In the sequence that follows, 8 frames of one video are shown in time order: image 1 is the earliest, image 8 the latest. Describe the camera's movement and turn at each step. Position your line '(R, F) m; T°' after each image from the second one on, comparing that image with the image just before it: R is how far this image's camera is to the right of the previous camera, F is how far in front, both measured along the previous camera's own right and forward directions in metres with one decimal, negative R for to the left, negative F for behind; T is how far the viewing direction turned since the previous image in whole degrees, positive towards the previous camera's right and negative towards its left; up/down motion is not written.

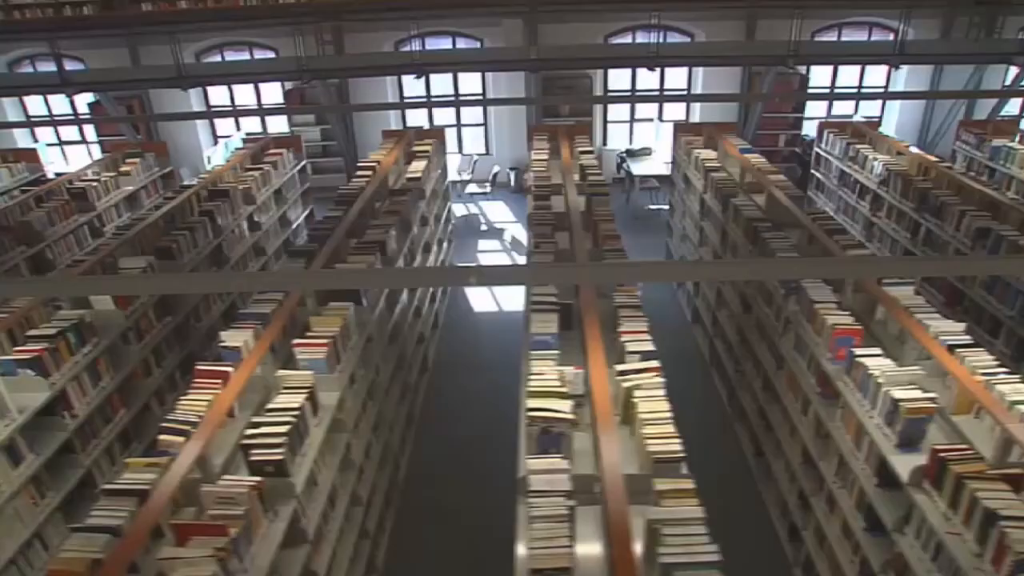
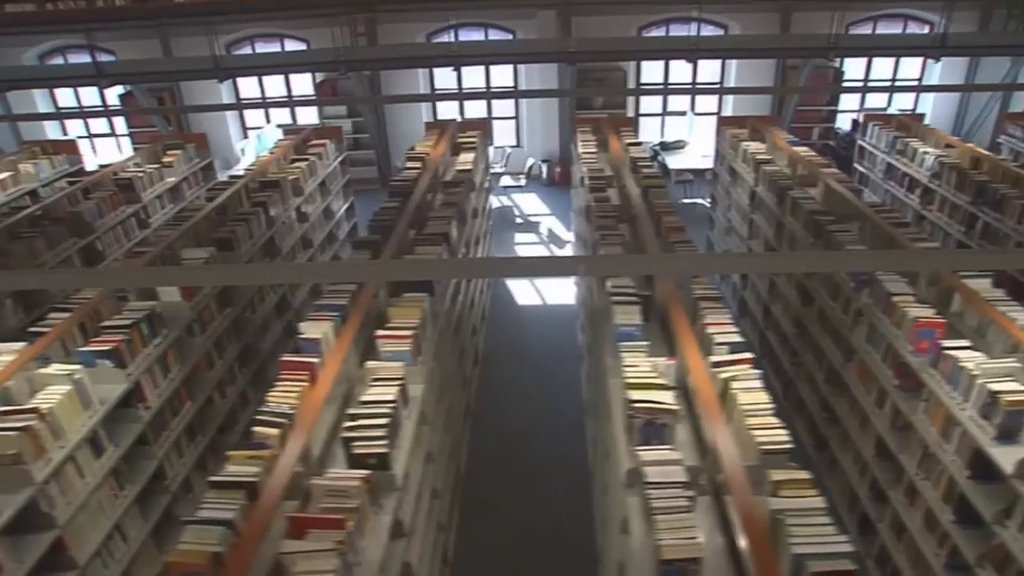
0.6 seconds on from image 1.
(-0.4, 0.0) m; 0°
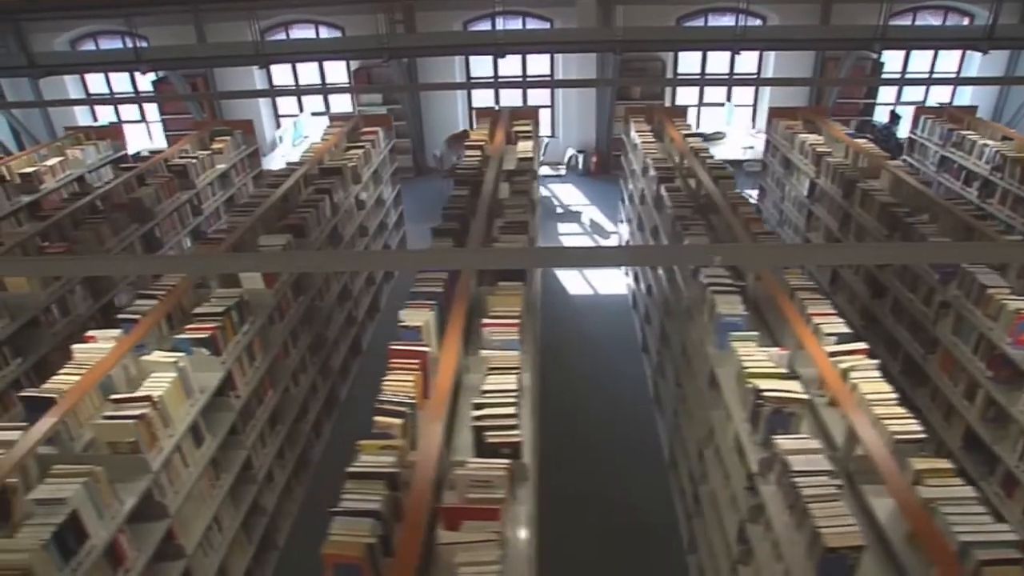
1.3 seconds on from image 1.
(-0.6, 0.0) m; +1°
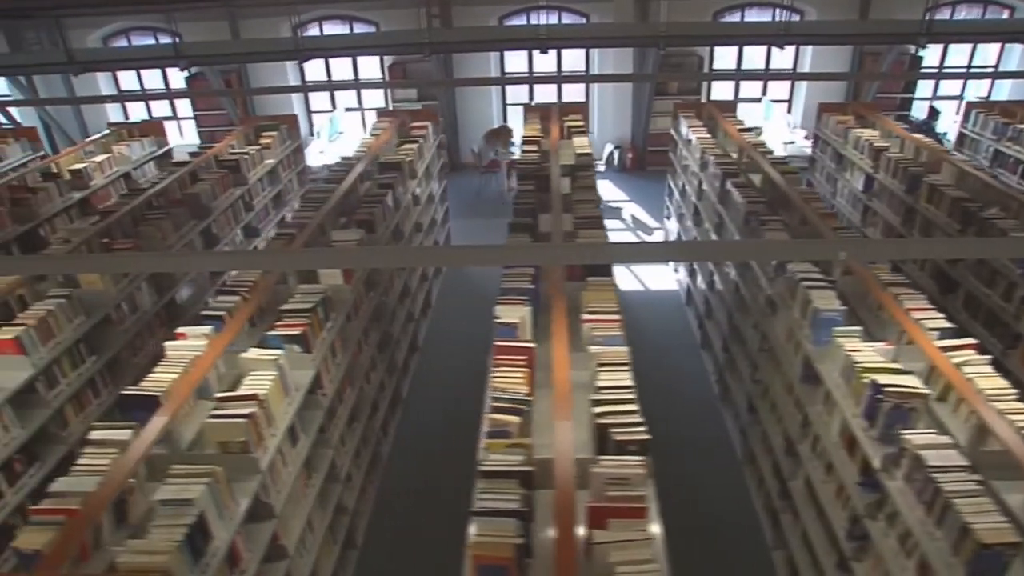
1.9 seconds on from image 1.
(-0.5, +0.1) m; 0°
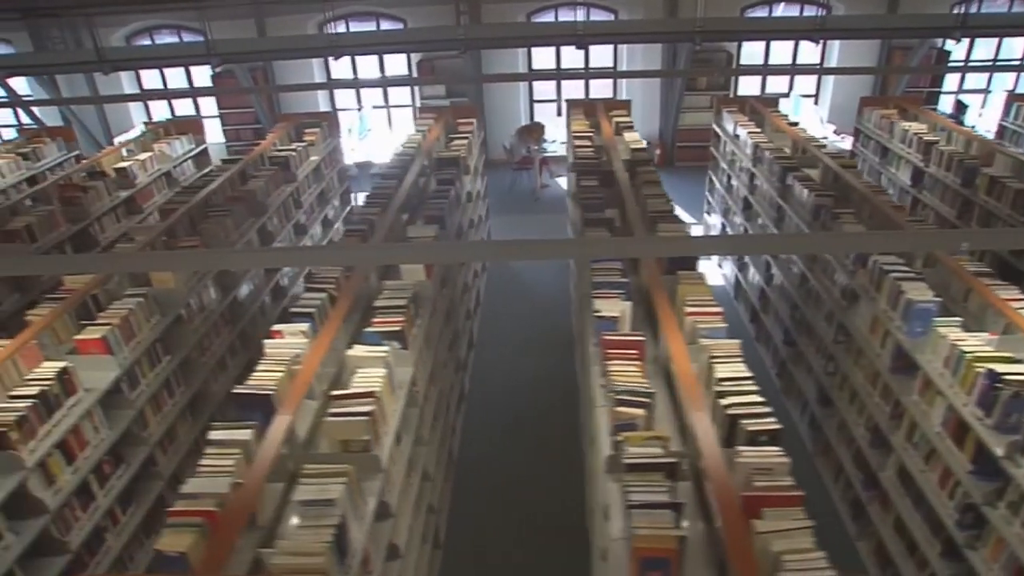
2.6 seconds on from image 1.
(-0.6, 0.0) m; +1°
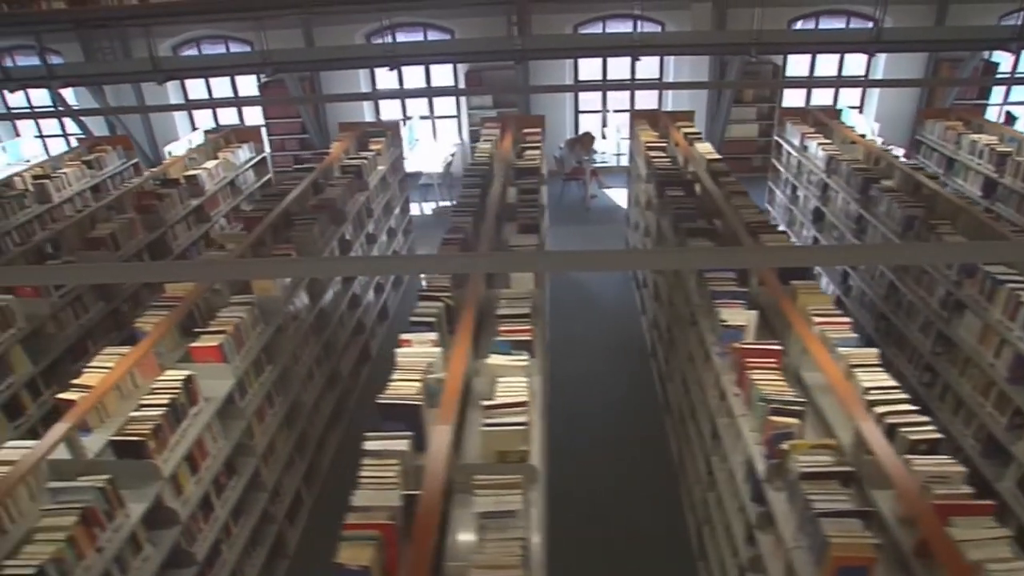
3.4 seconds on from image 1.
(-0.6, 0.0) m; 0°
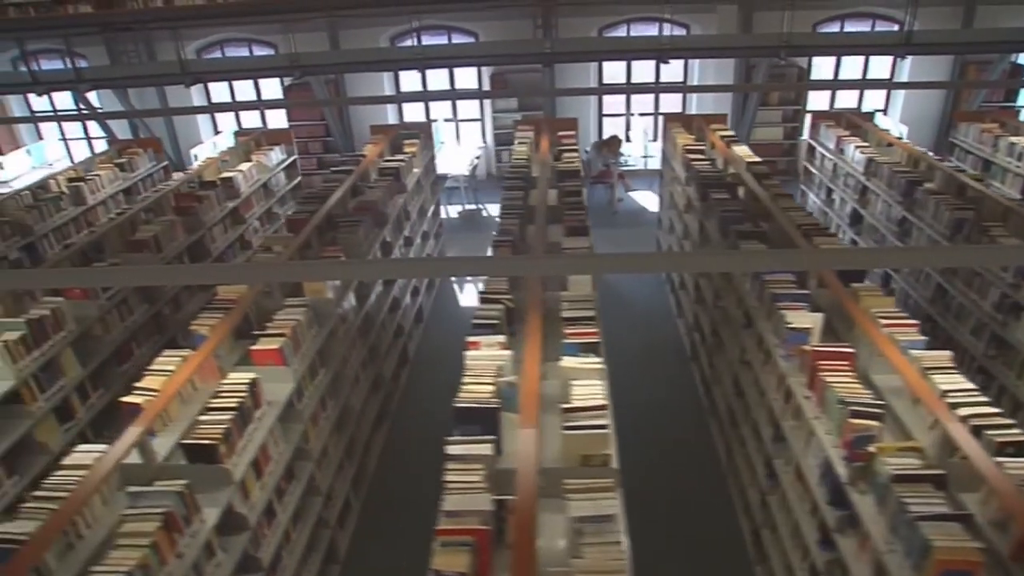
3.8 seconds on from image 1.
(-0.3, 0.0) m; 0°
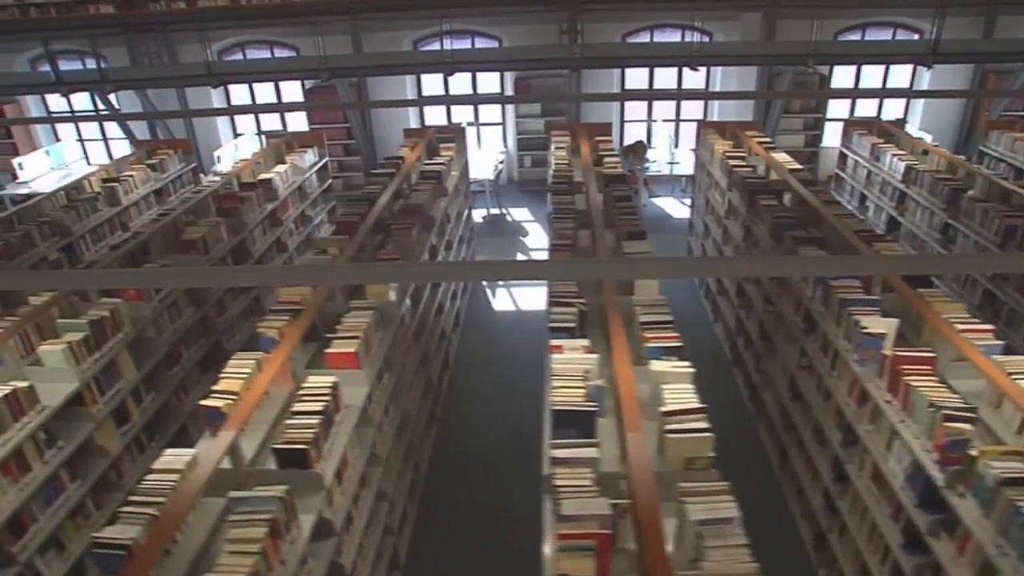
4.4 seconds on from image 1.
(-0.5, 0.0) m; +1°
